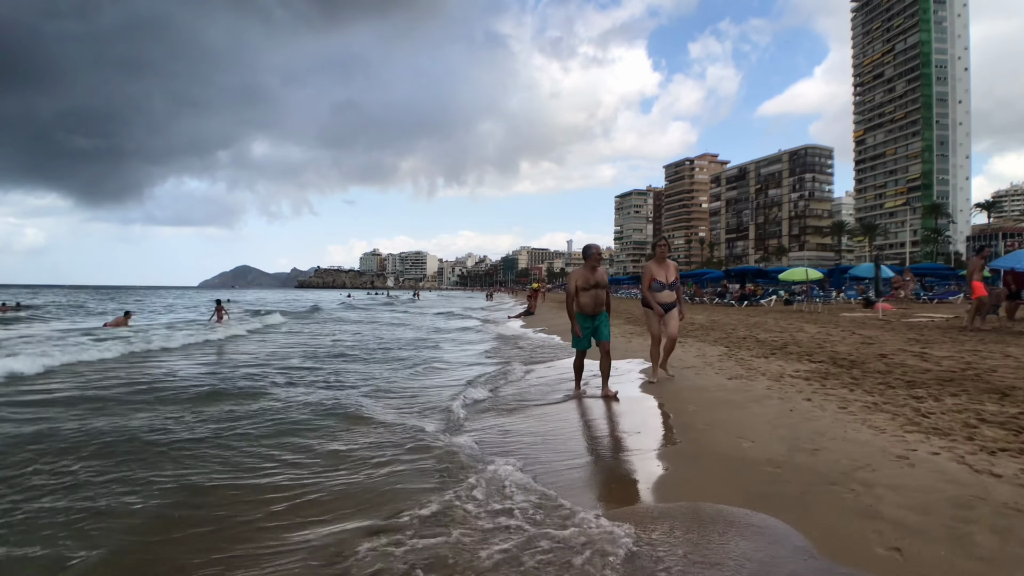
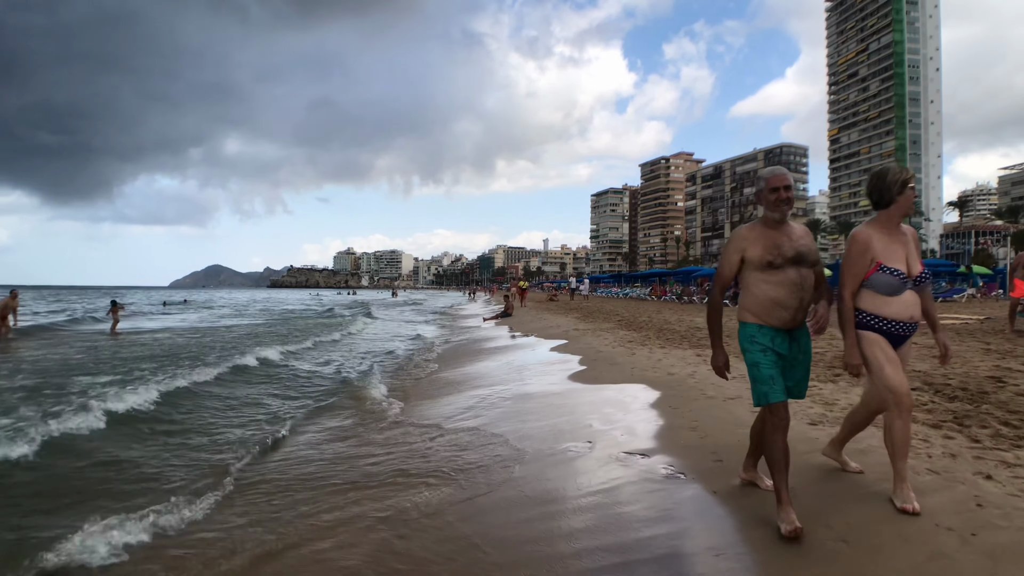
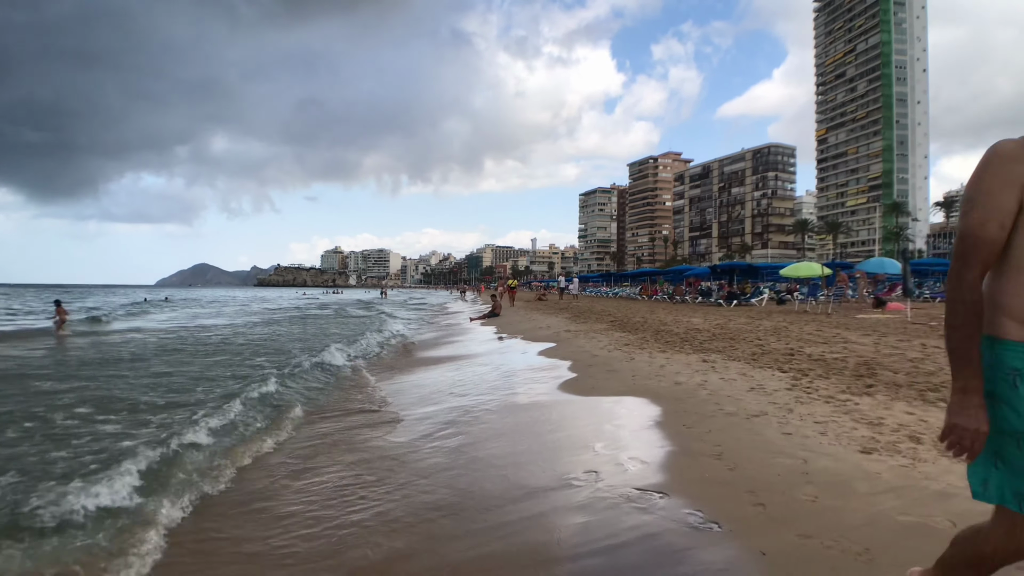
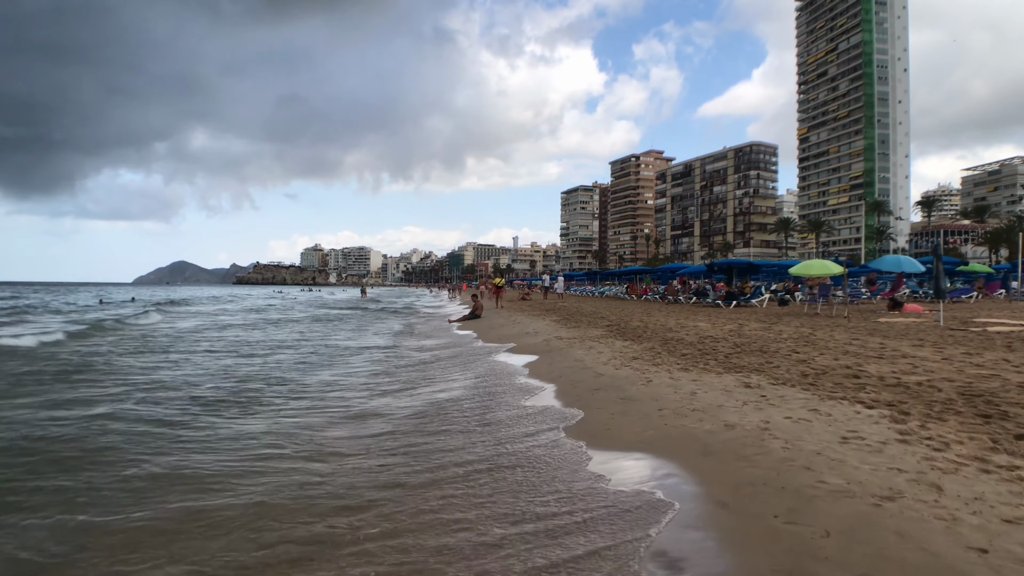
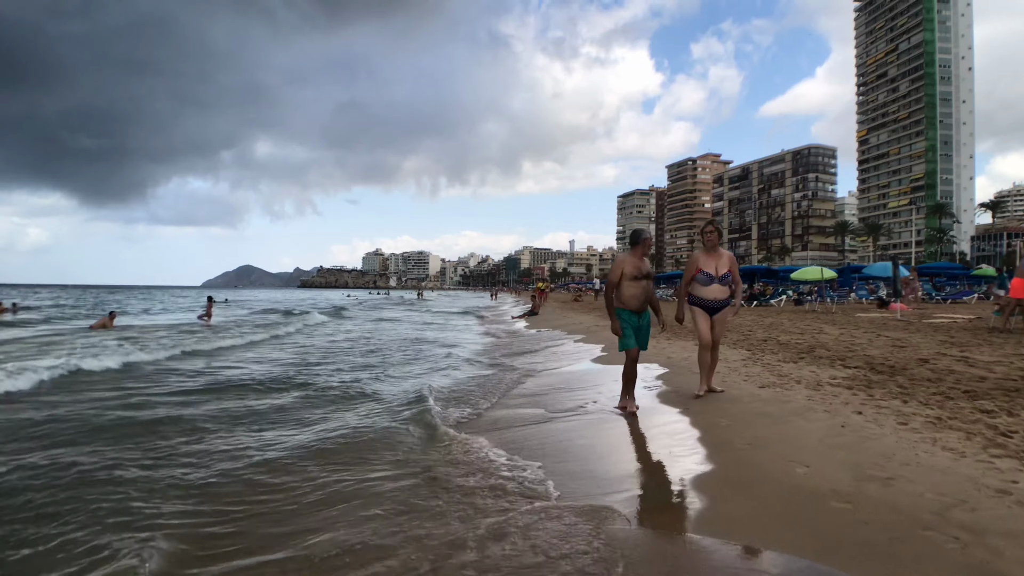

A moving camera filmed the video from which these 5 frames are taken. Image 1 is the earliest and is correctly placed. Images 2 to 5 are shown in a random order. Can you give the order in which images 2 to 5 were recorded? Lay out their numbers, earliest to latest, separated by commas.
5, 2, 3, 4
